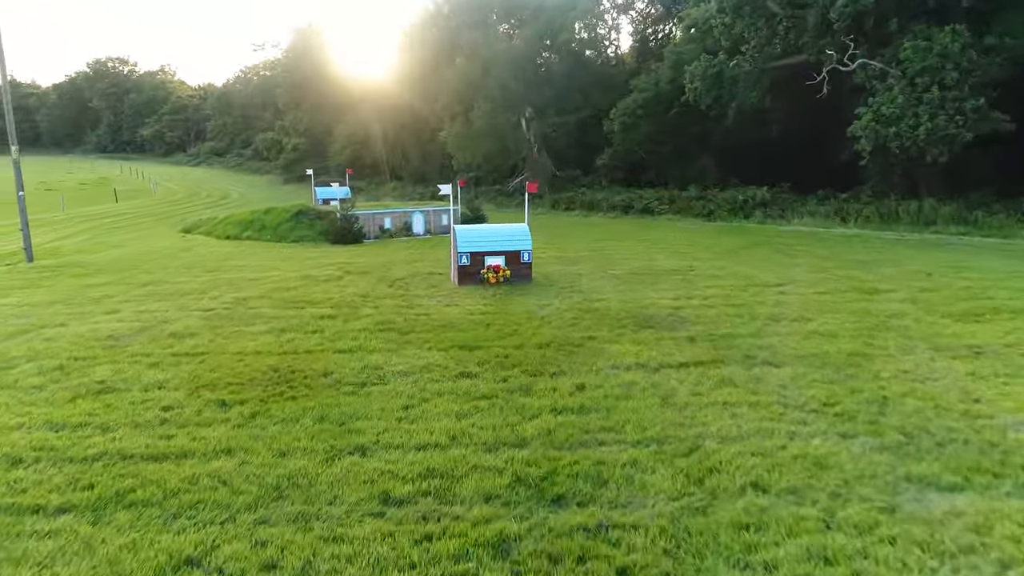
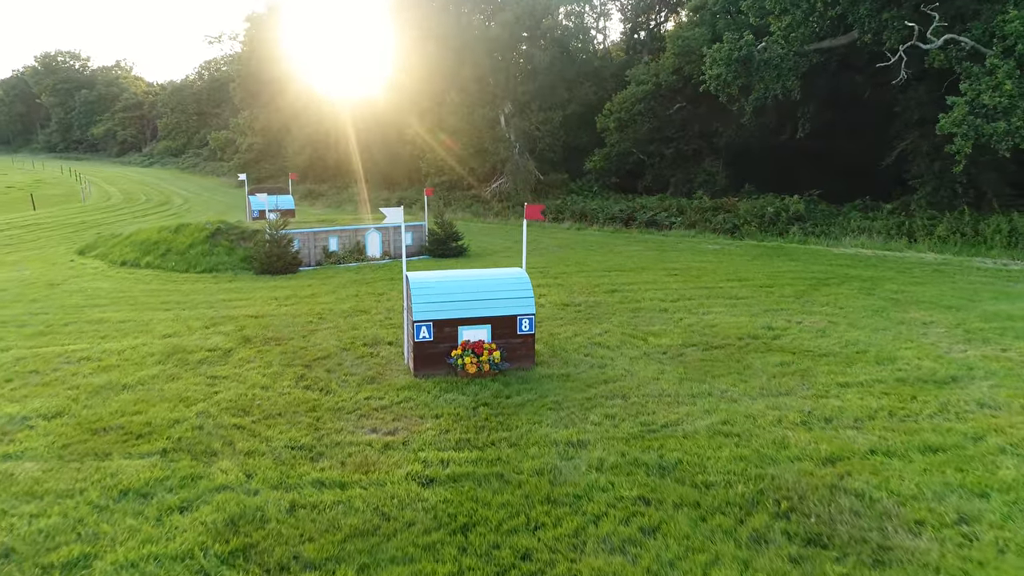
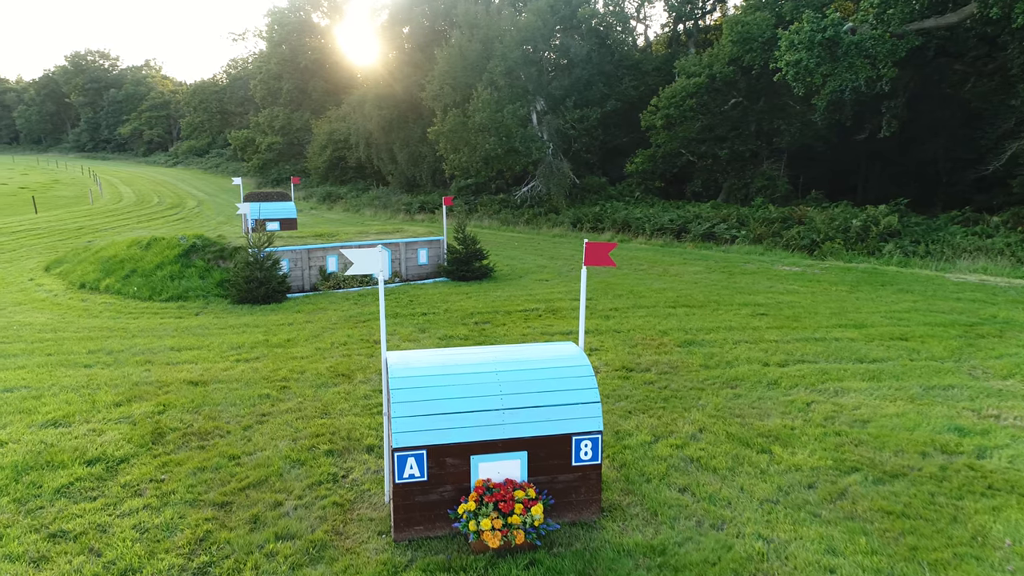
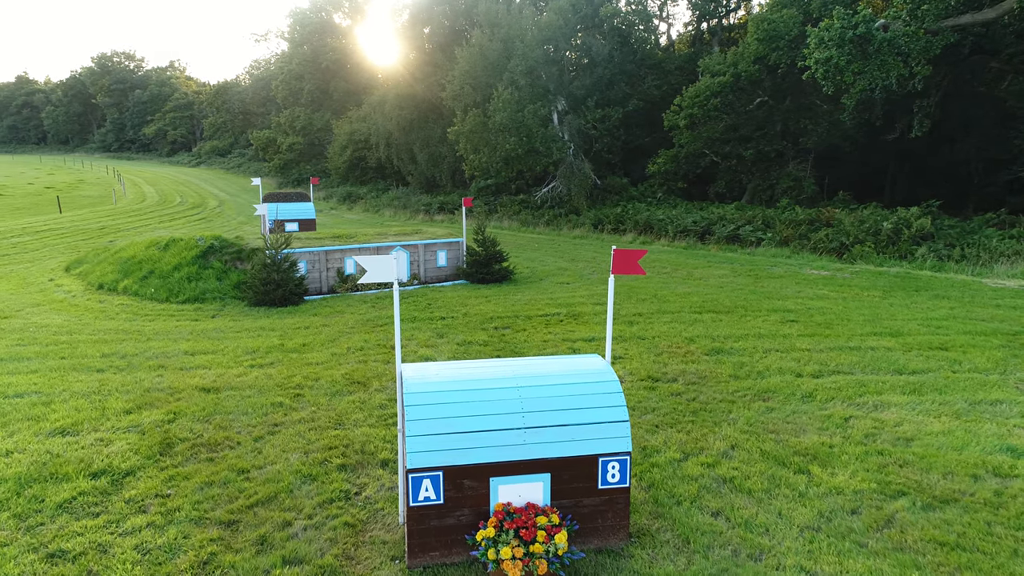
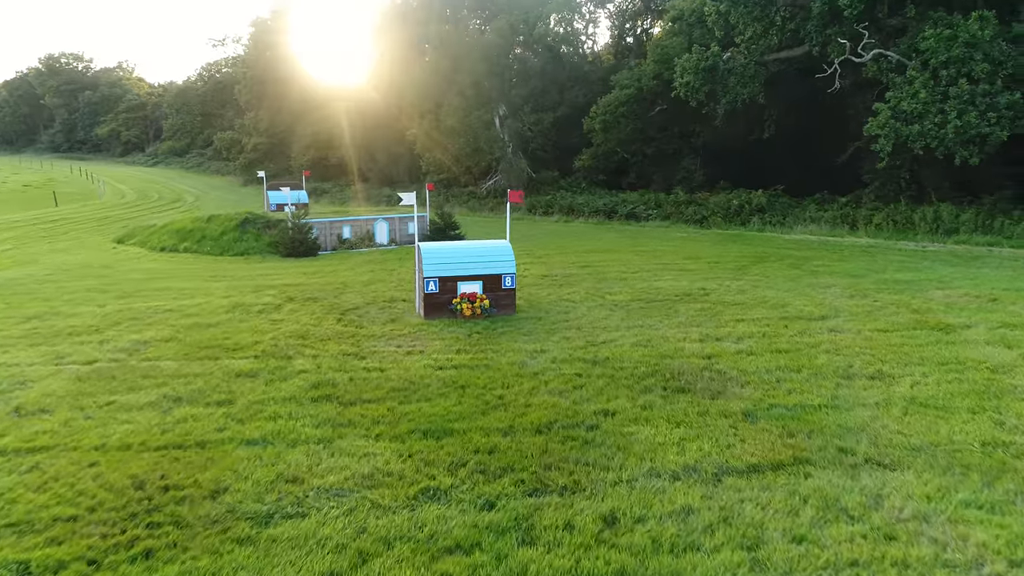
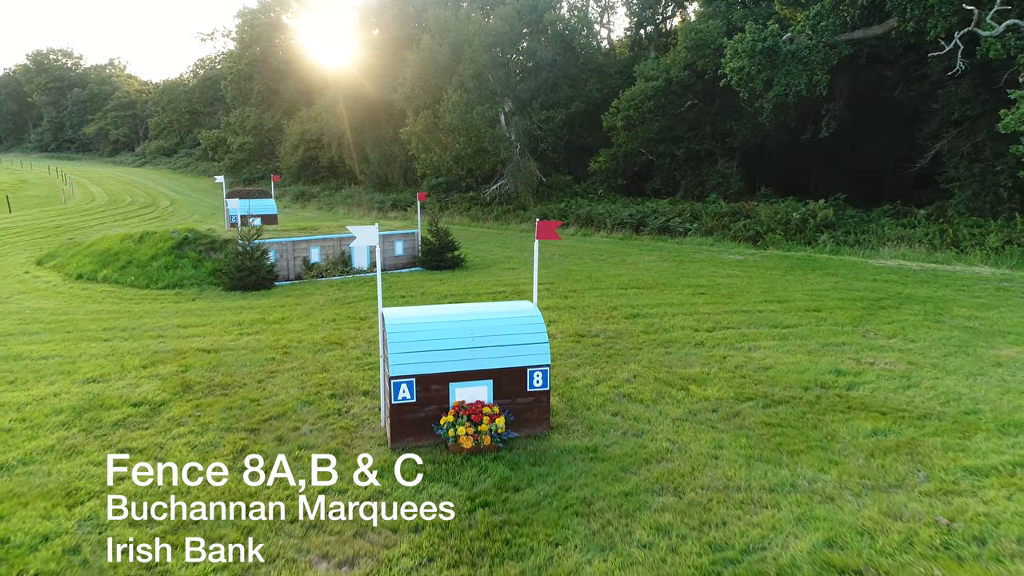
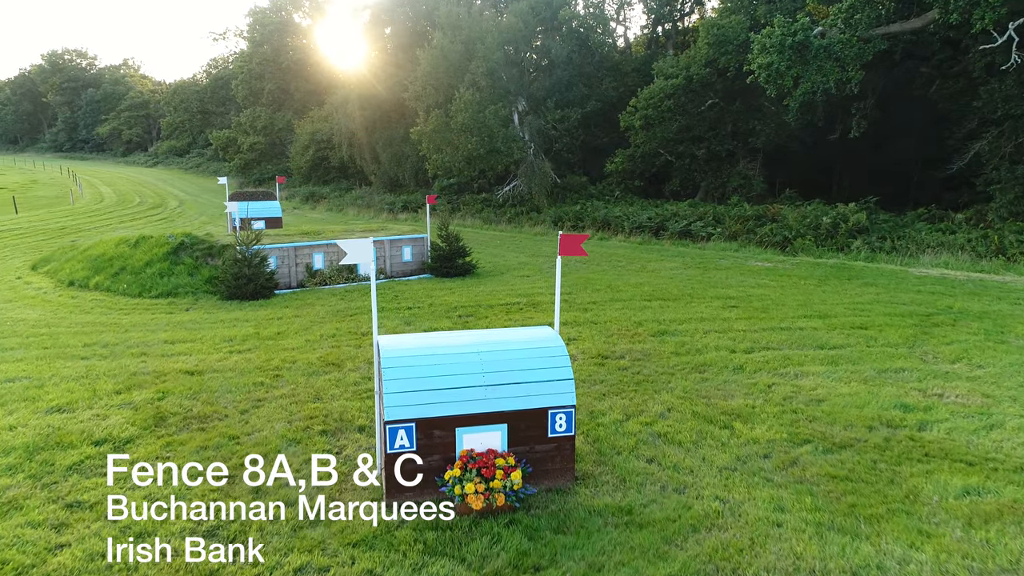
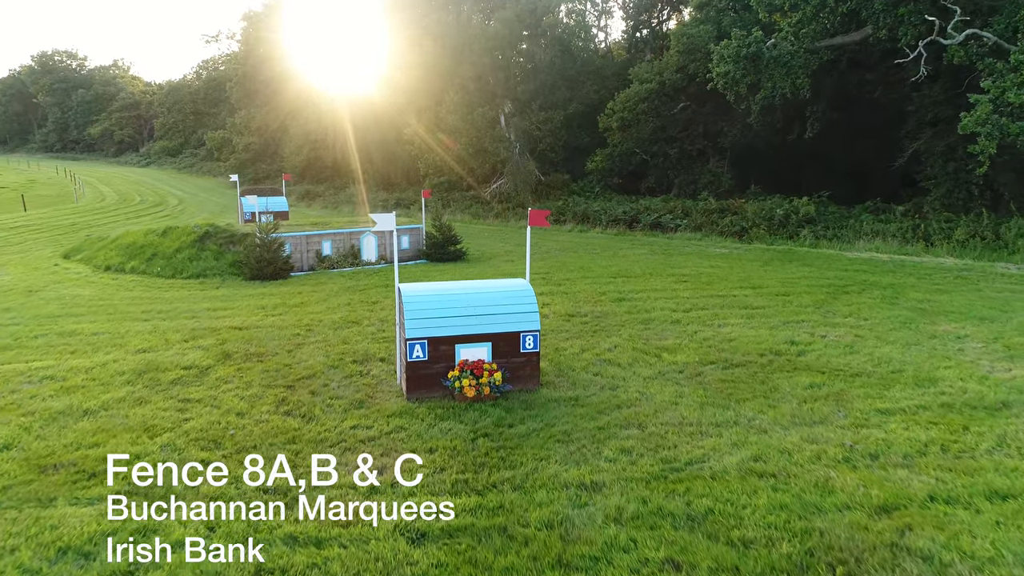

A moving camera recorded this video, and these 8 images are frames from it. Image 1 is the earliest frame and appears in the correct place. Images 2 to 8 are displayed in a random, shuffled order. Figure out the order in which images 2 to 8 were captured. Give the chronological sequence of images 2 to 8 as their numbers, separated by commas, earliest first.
5, 2, 8, 6, 7, 3, 4
